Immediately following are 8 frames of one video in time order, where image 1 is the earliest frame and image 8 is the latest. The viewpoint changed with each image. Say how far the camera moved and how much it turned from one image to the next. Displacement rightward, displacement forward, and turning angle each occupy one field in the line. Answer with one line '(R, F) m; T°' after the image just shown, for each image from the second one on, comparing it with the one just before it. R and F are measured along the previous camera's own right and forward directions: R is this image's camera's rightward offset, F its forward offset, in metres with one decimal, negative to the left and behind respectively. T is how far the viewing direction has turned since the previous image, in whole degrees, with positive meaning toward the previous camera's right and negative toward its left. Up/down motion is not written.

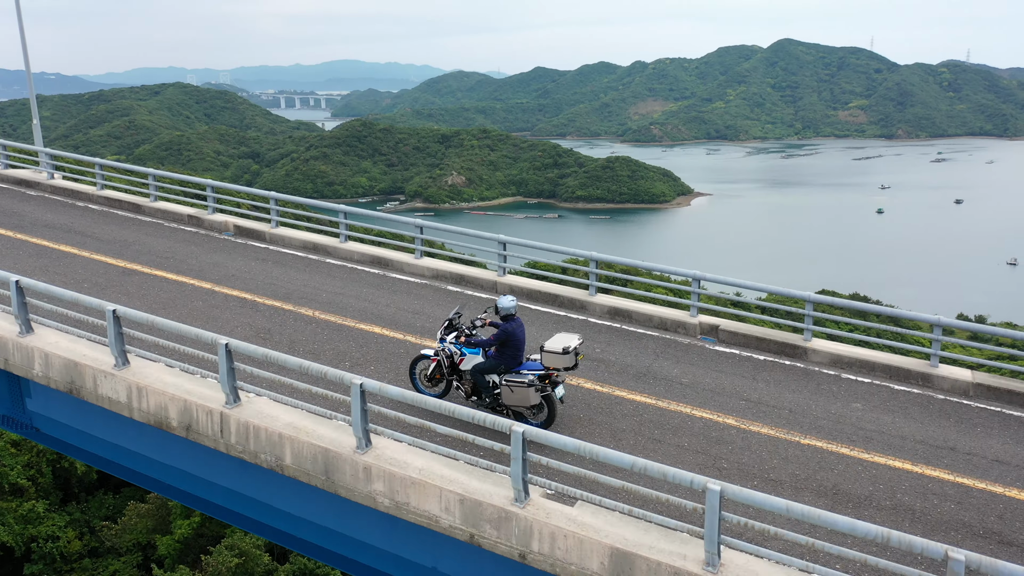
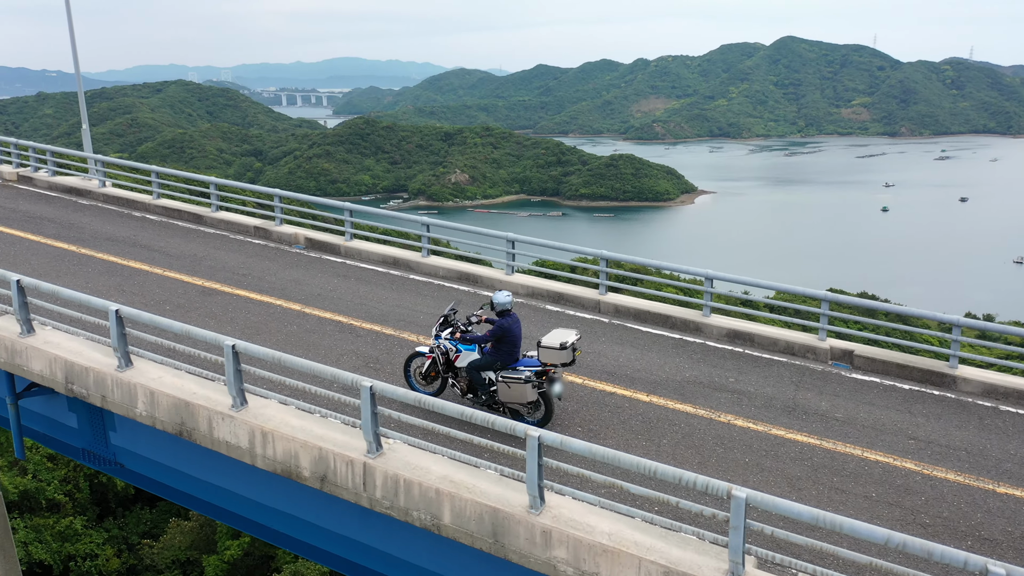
(-1.1, +0.6) m; 0°
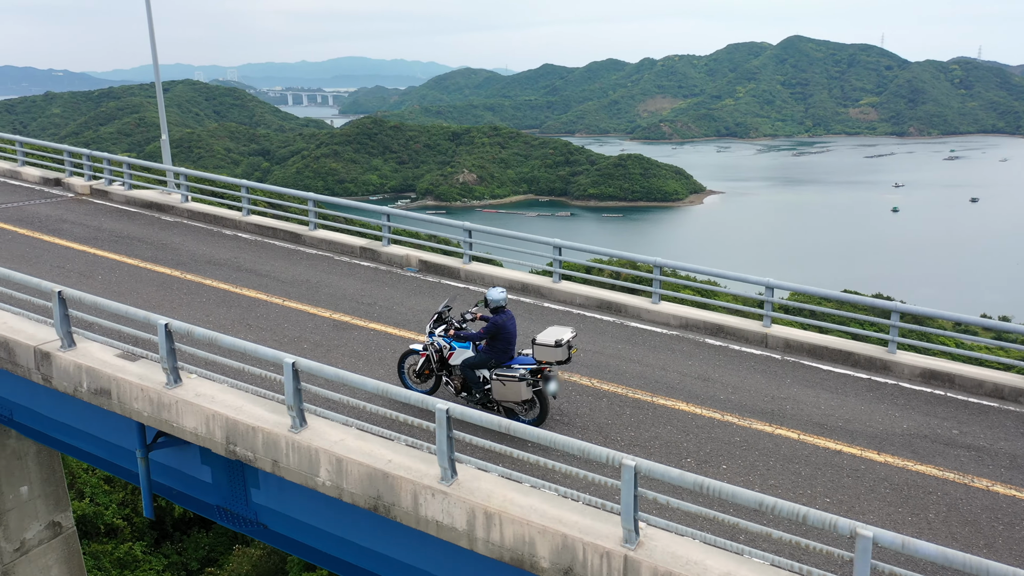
(-1.5, +0.7) m; 0°
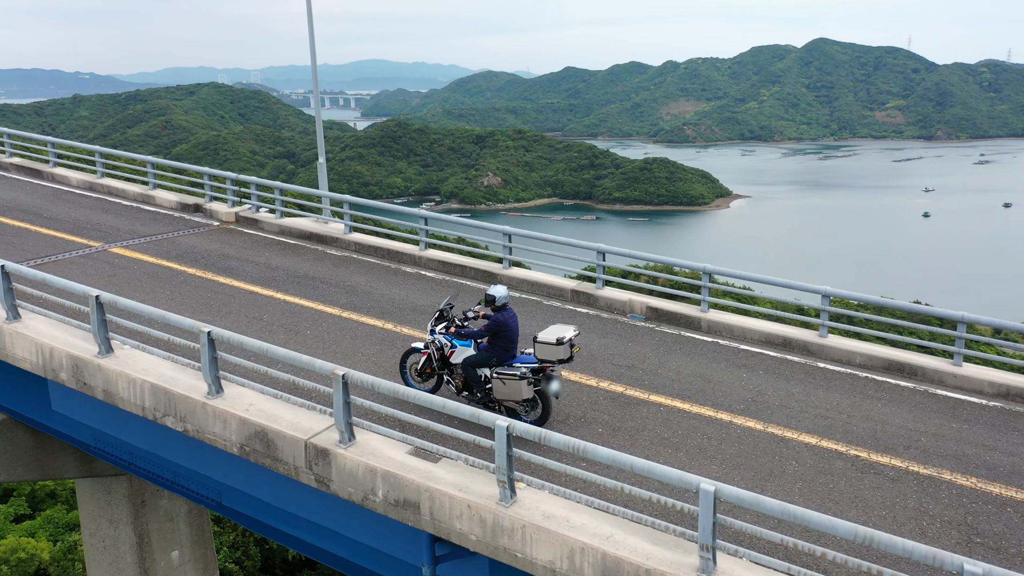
(-2.3, +1.1) m; -1°
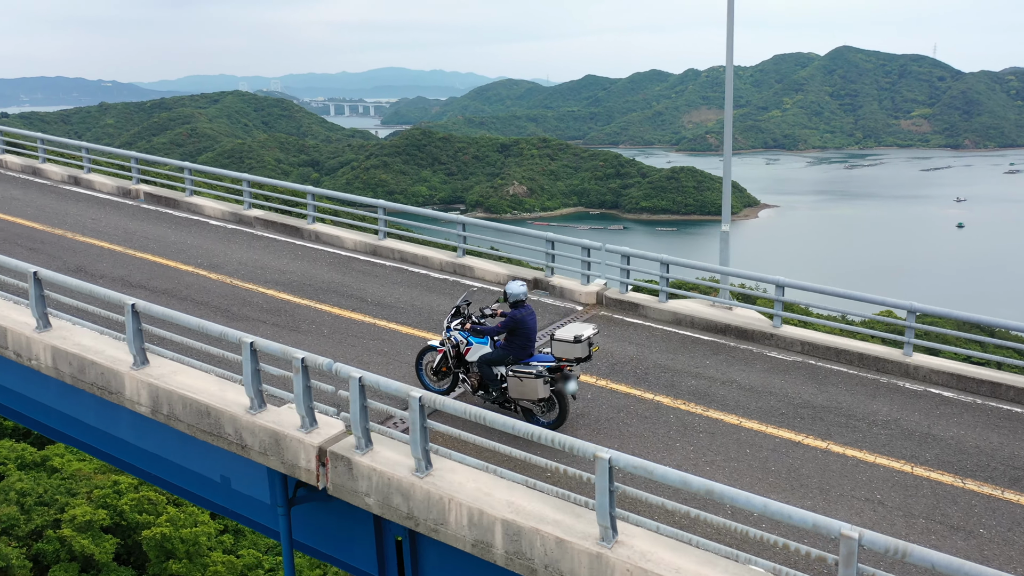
(-4.4, +2.2) m; -1°
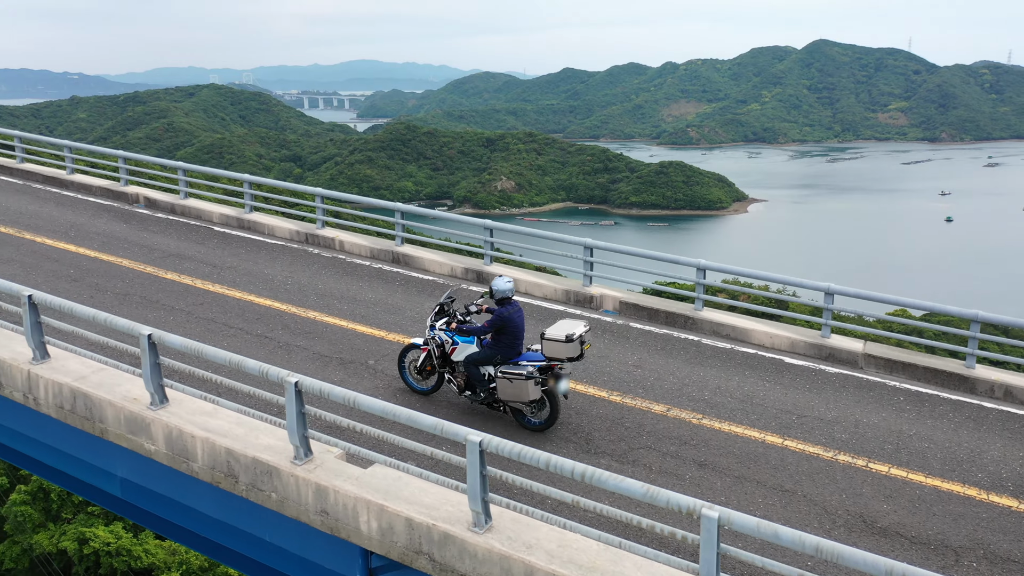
(-6.4, +3.5) m; +3°
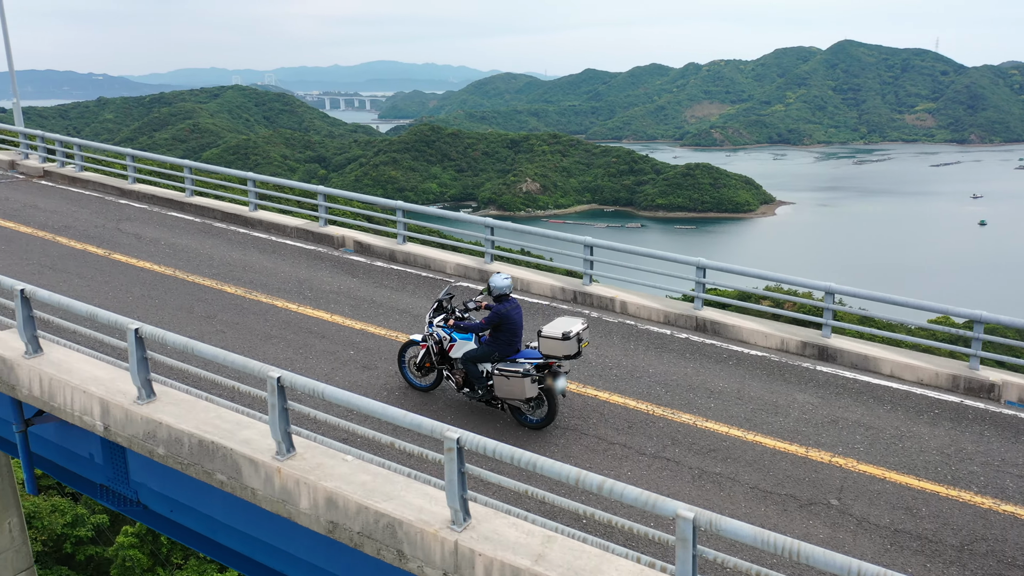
(-2.7, +1.3) m; -1°
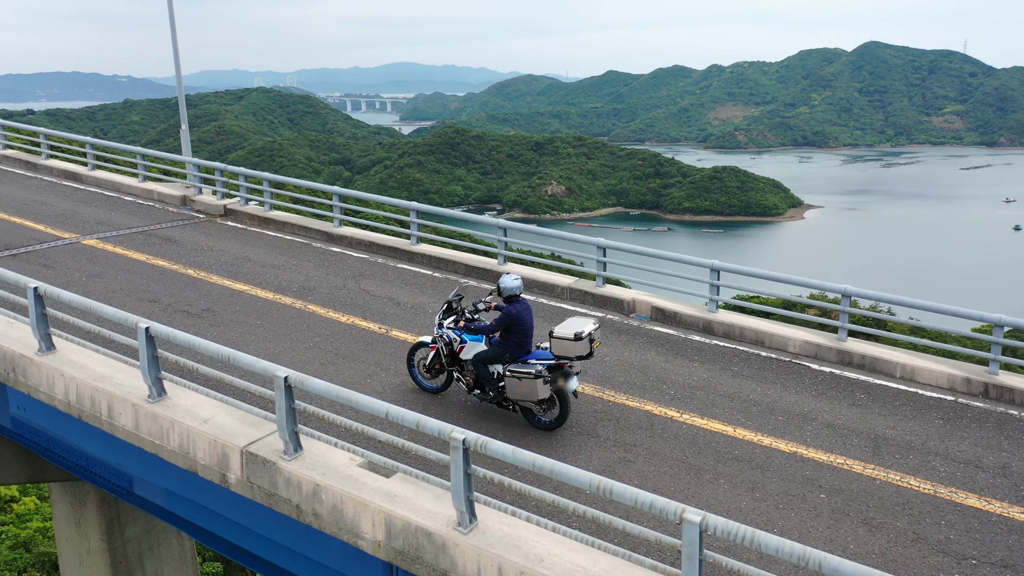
(-2.8, +1.4) m; -1°
